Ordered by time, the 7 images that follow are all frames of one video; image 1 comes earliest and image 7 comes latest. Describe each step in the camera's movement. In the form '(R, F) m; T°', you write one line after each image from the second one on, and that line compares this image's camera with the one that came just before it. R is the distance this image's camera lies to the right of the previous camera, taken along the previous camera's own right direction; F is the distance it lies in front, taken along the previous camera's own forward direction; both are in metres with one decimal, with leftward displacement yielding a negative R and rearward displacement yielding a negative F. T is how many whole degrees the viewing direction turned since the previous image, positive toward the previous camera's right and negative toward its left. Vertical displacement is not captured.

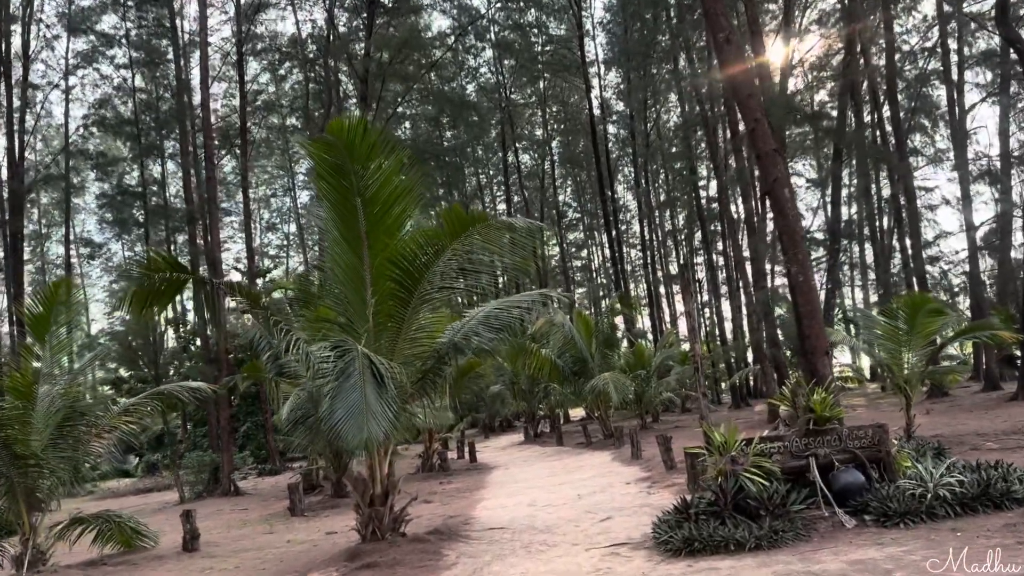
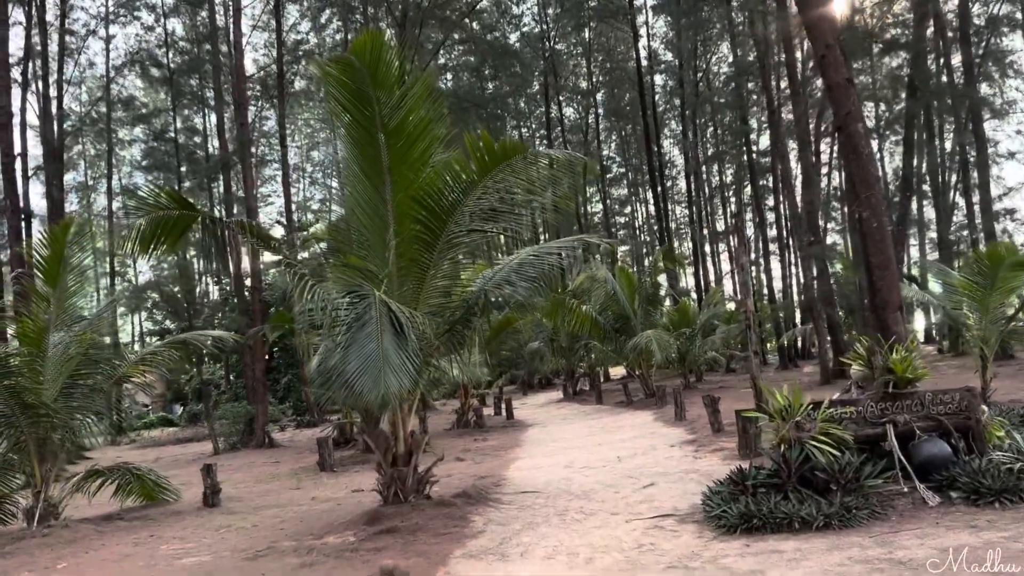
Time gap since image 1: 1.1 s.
(0.0, +0.6) m; -3°
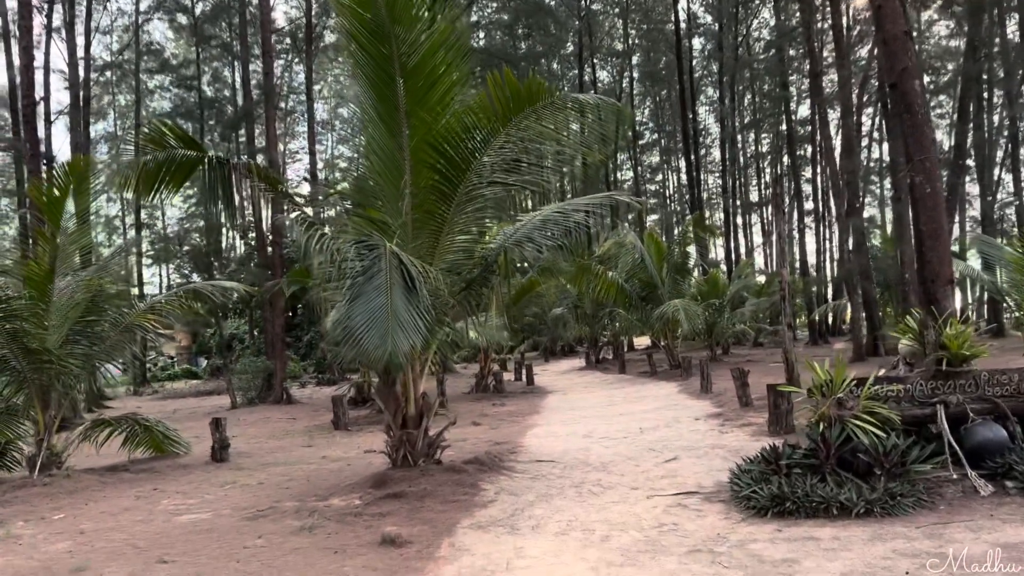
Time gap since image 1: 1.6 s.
(0.0, +0.4) m; -2°
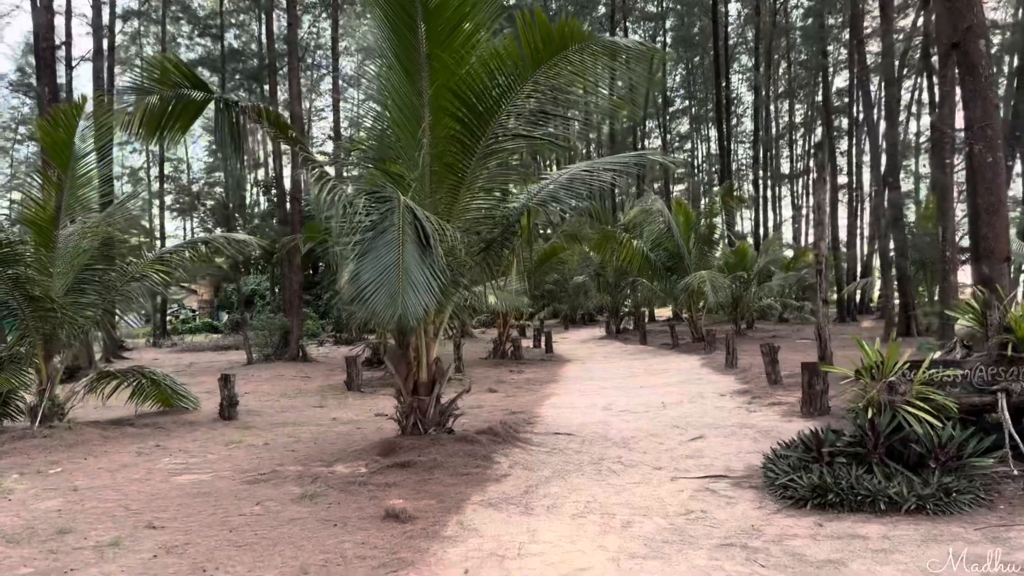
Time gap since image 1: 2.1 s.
(0.0, +0.3) m; -1°
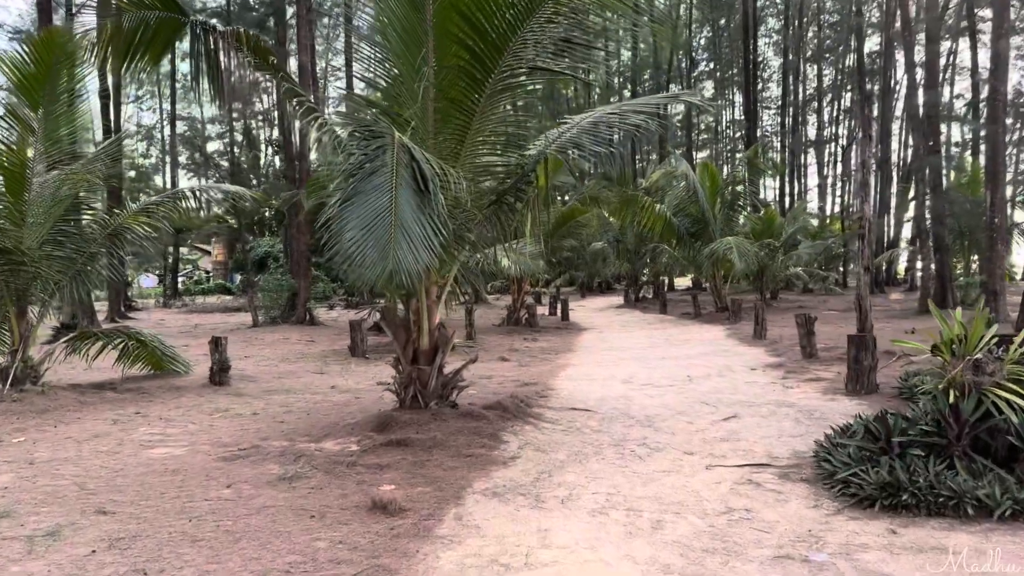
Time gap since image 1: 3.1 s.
(0.0, +0.6) m; -1°
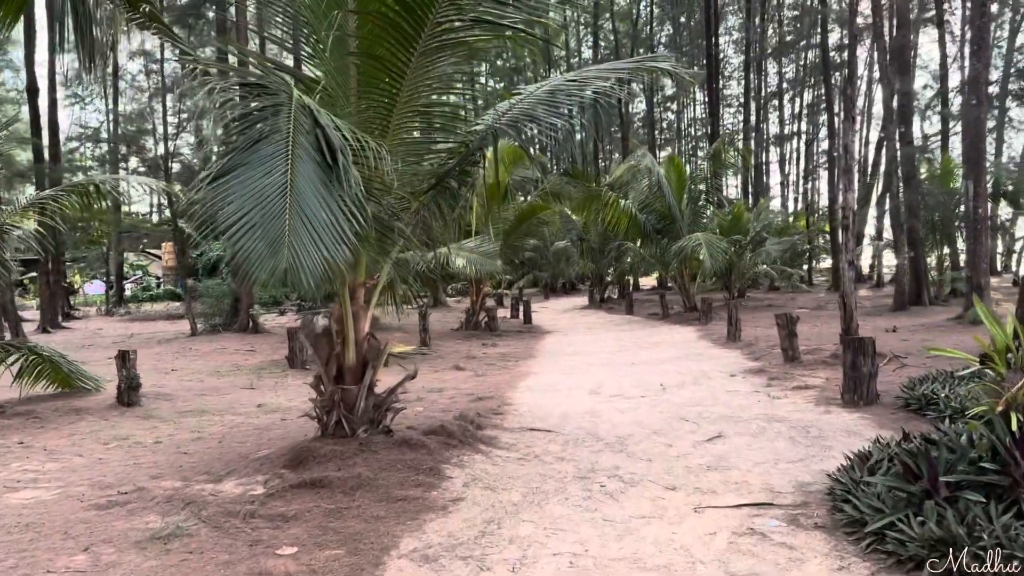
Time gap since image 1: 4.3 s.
(+0.1, +0.8) m; +3°
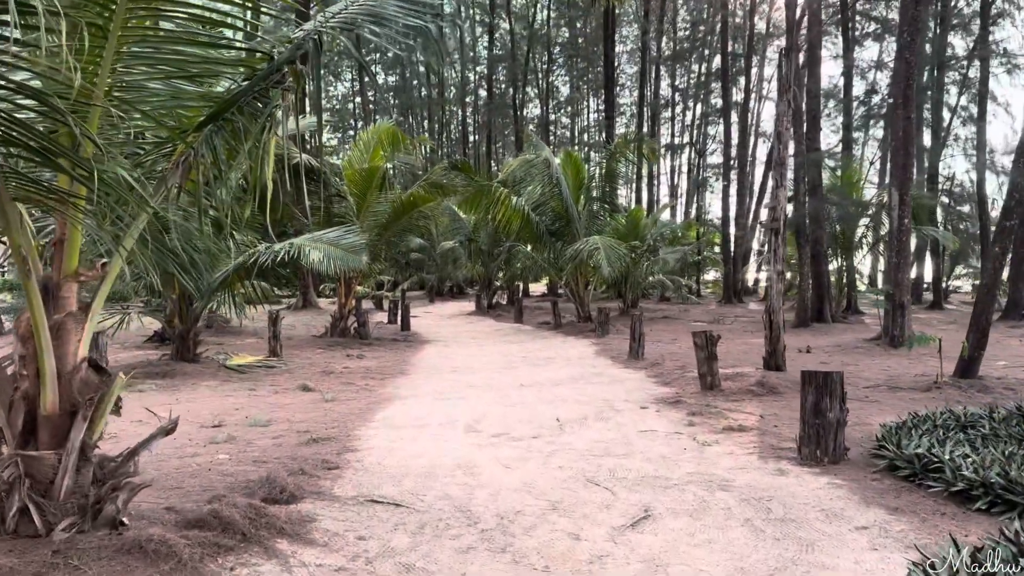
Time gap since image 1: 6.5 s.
(+0.2, +1.4) m; +8°
